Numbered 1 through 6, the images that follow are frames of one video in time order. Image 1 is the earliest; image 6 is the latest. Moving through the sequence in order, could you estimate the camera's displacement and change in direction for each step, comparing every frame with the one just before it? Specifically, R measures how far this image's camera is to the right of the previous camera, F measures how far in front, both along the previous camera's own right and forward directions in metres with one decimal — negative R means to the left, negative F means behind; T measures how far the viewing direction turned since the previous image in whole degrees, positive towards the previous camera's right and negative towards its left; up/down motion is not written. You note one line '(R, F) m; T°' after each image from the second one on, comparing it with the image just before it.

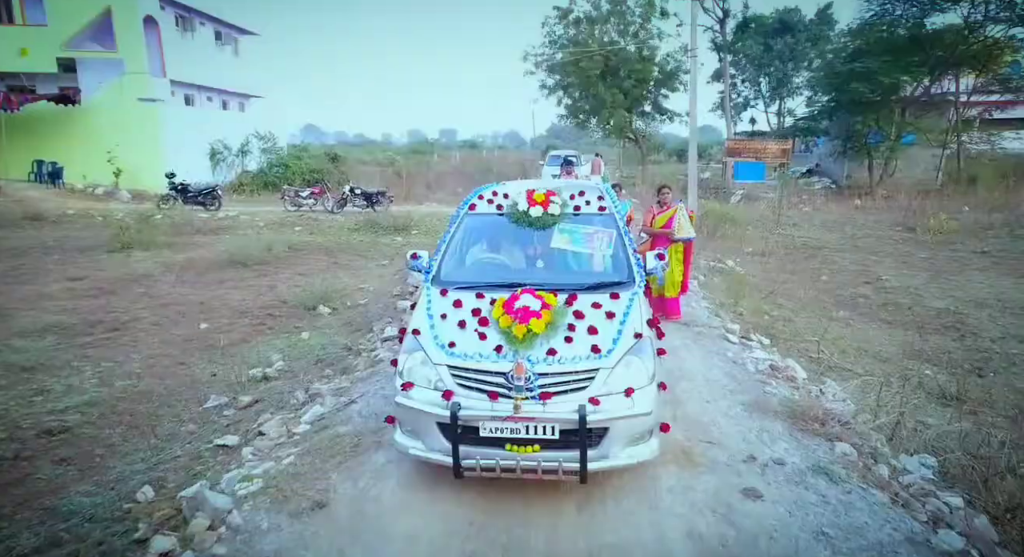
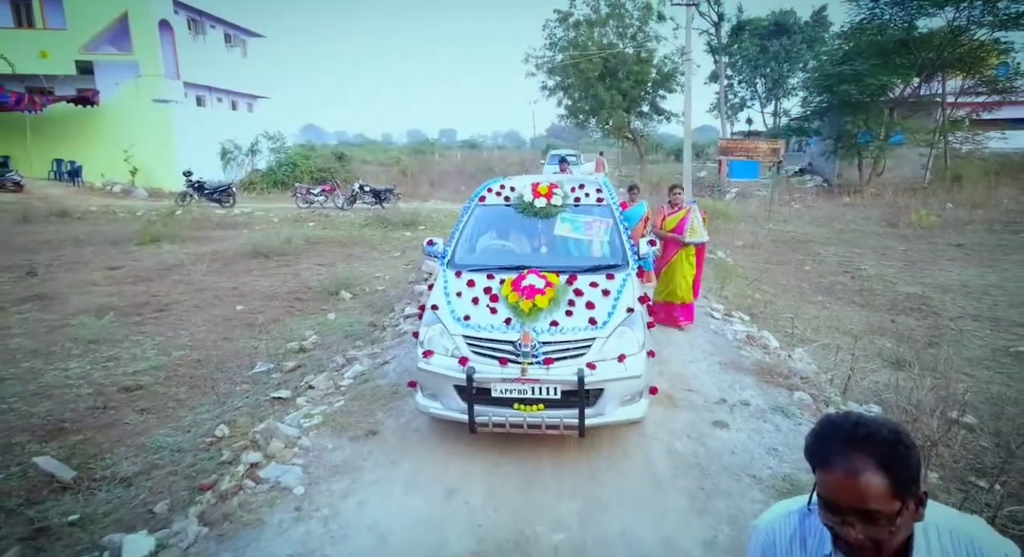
(-0.1, -0.7) m; 0°
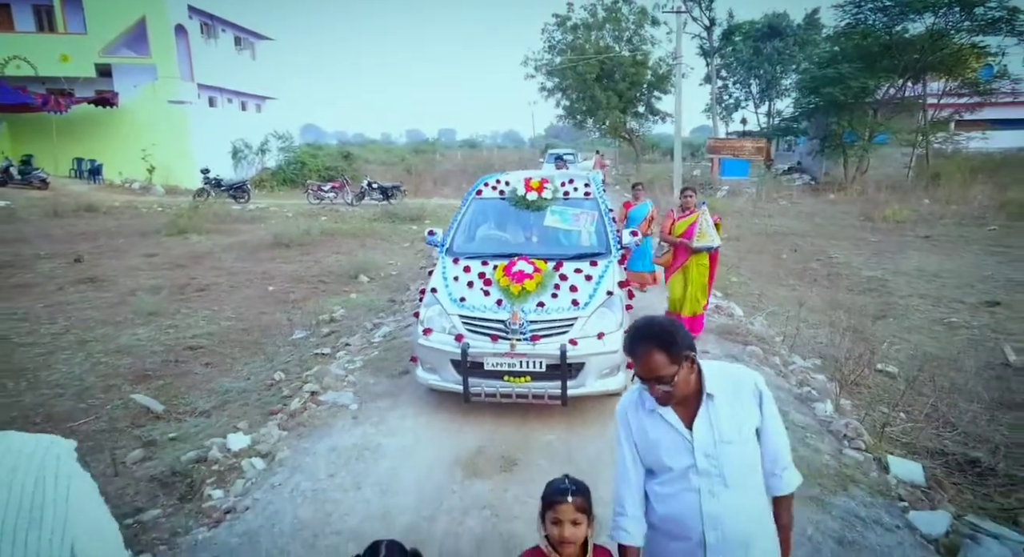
(0.0, -0.9) m; 0°
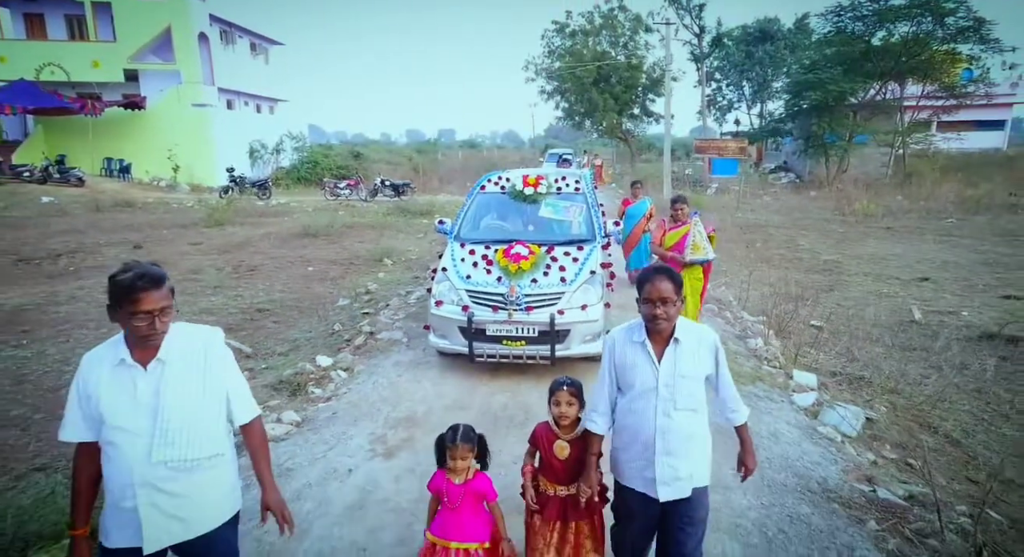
(-0.1, -1.3) m; 0°
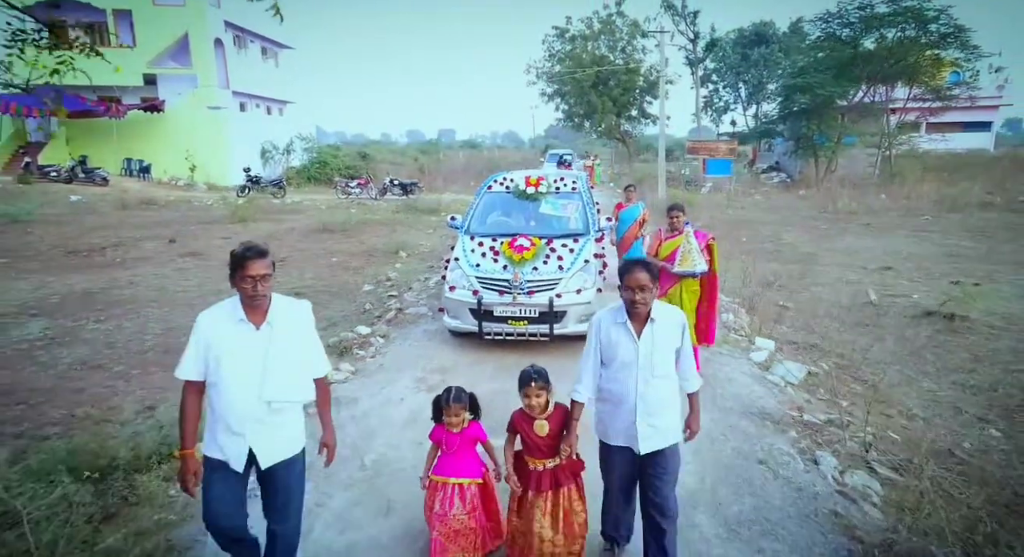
(-0.1, -0.9) m; 0°
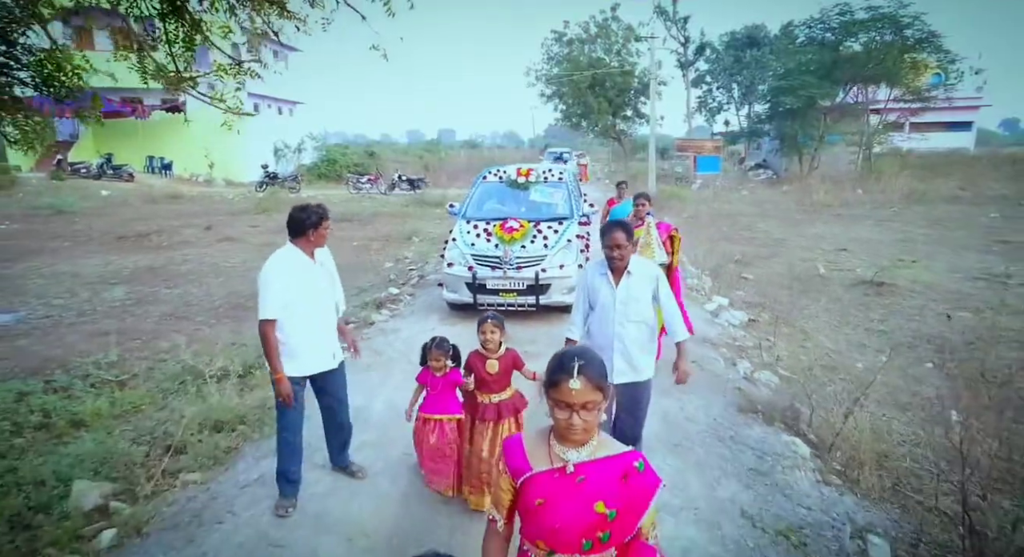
(0.0, -1.3) m; 0°
